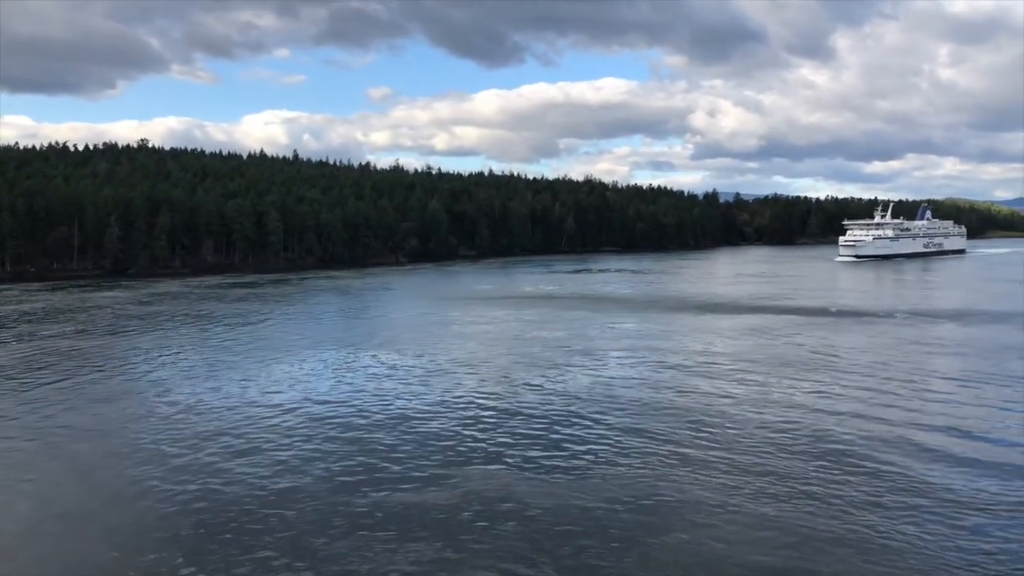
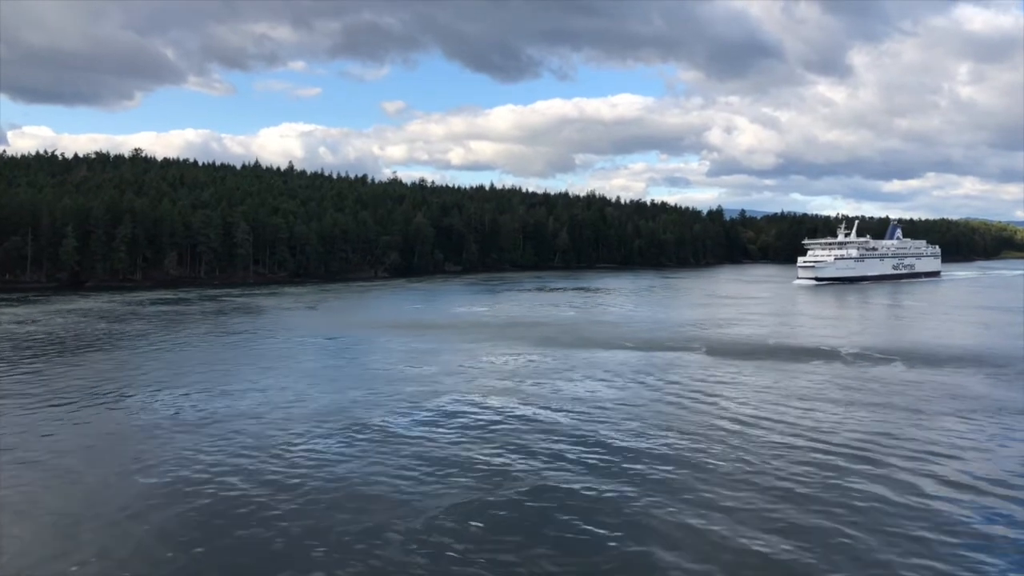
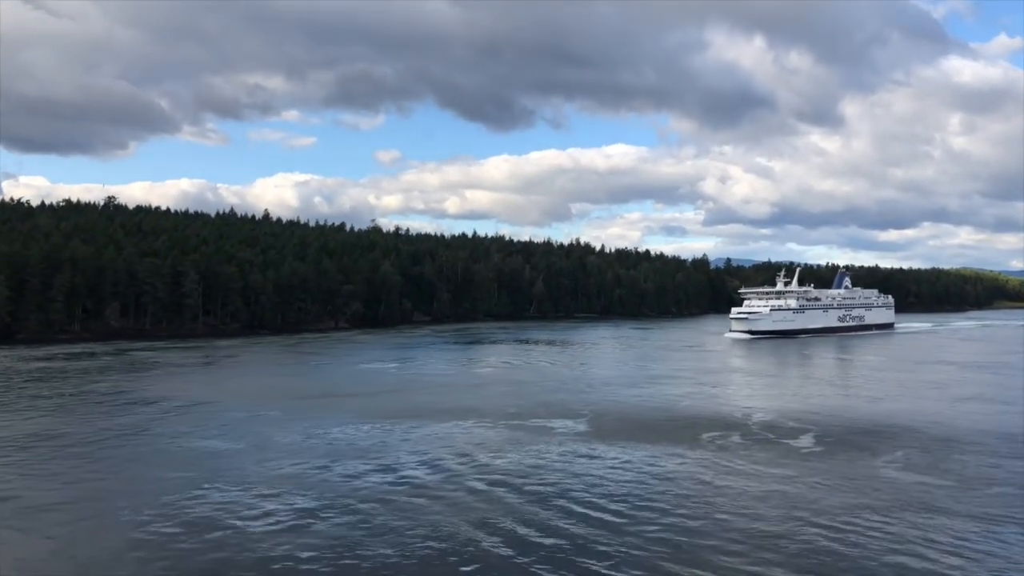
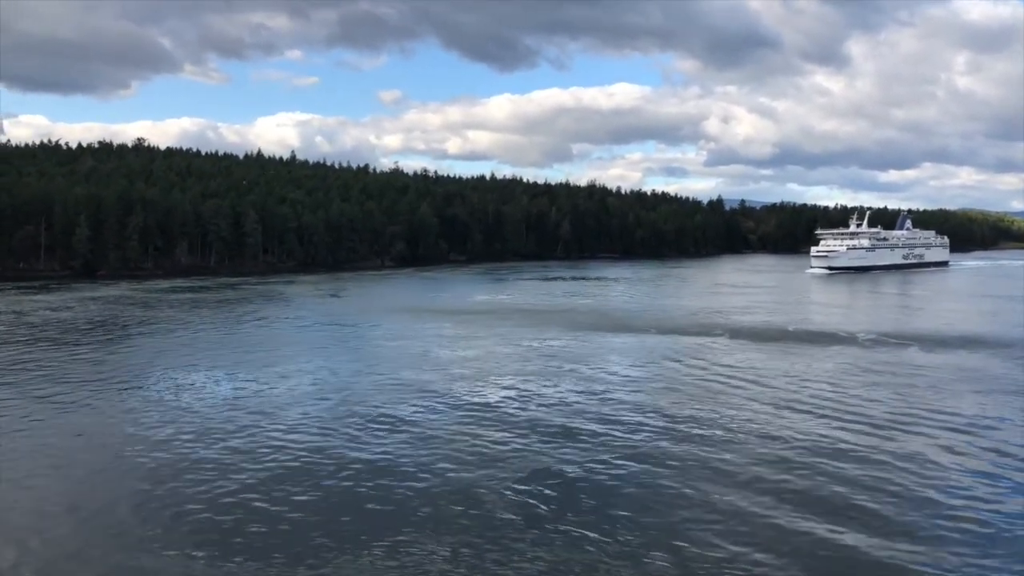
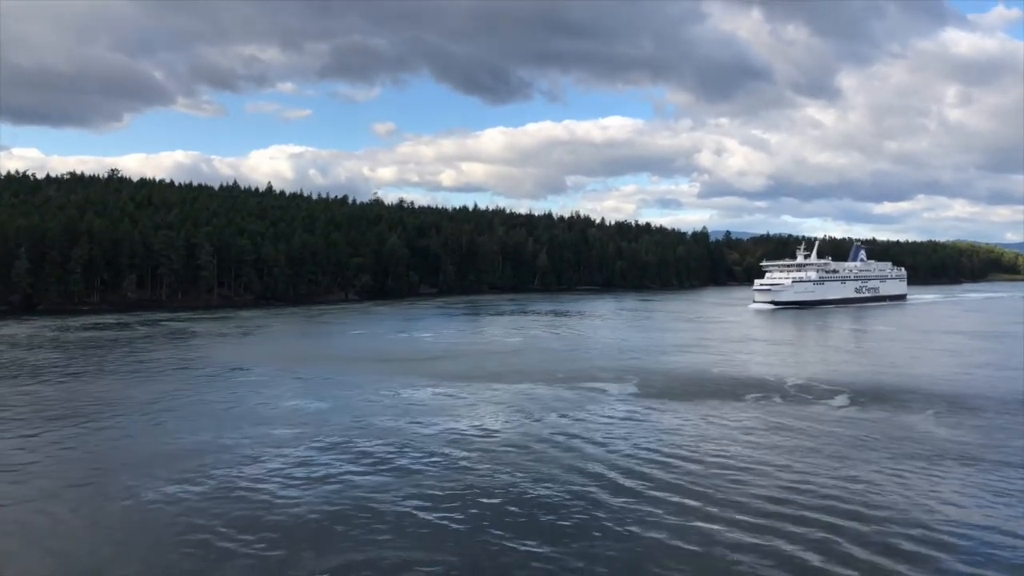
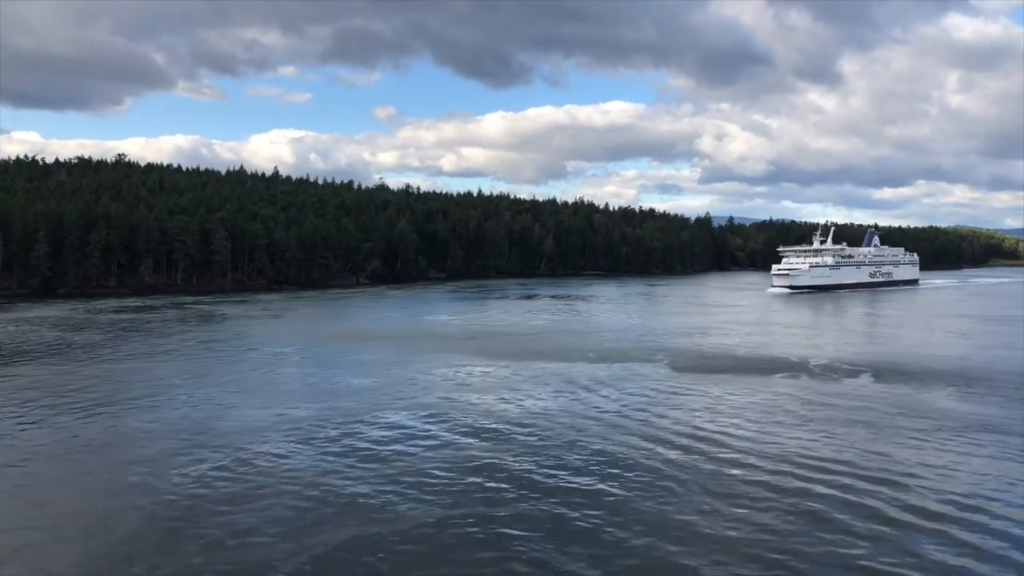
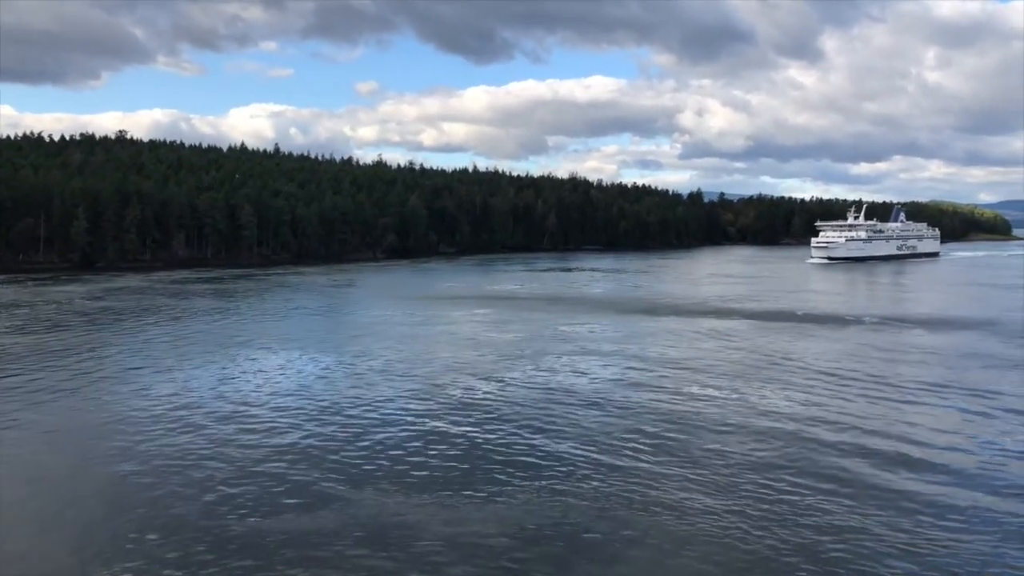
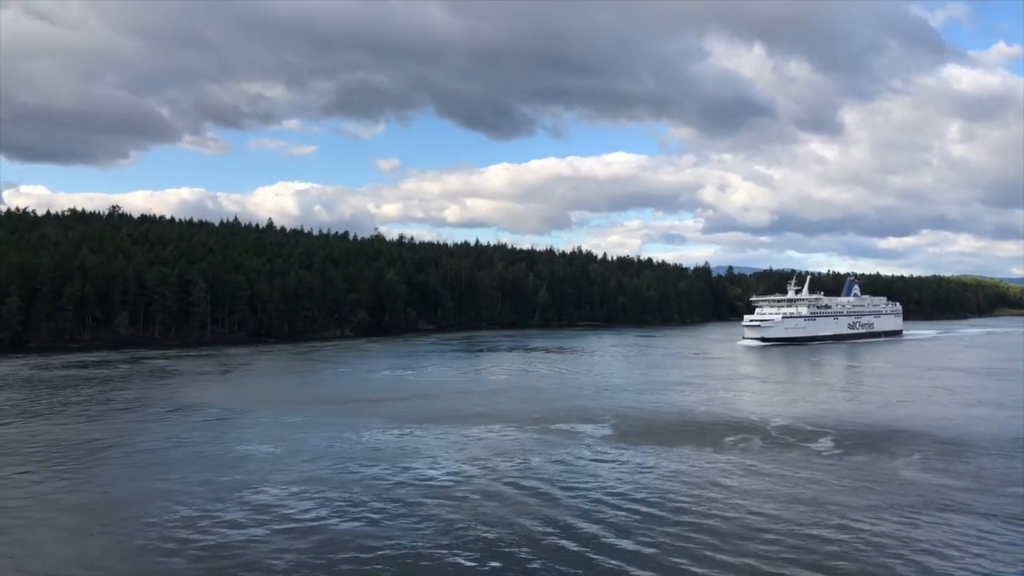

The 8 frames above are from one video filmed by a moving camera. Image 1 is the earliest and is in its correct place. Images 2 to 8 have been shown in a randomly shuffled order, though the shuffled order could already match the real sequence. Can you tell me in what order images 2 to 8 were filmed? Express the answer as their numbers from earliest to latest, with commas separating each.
7, 4, 2, 6, 5, 8, 3
